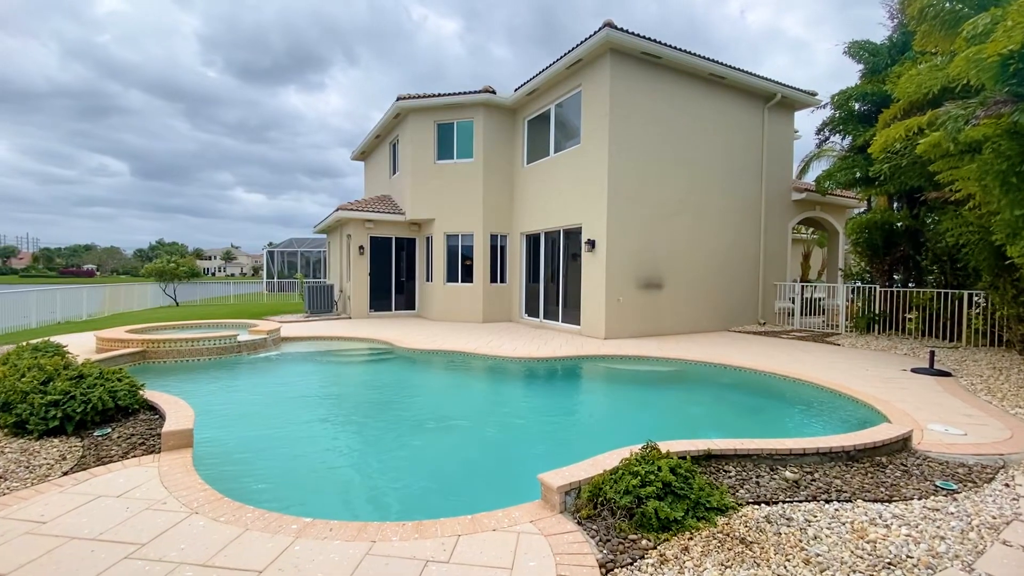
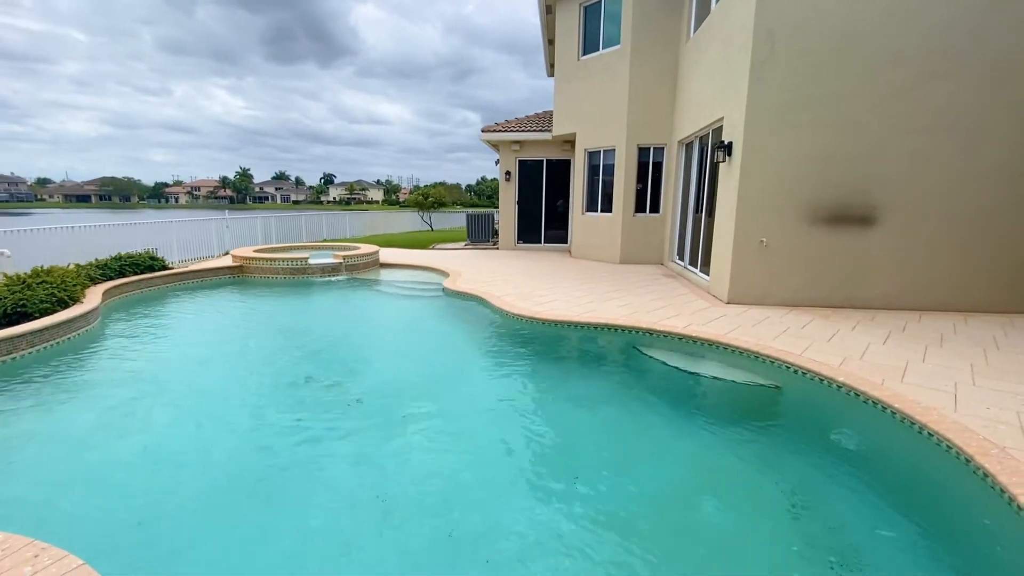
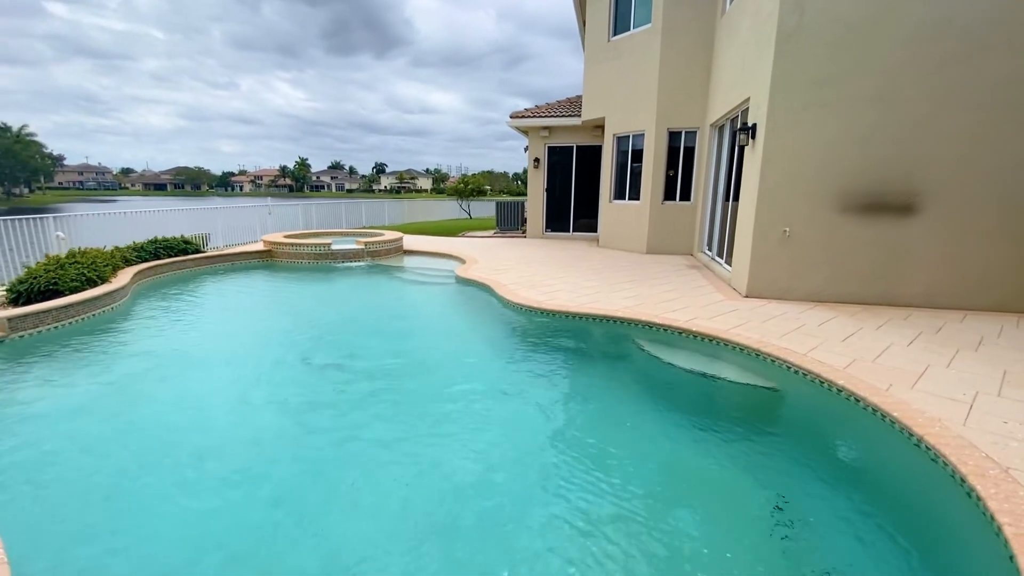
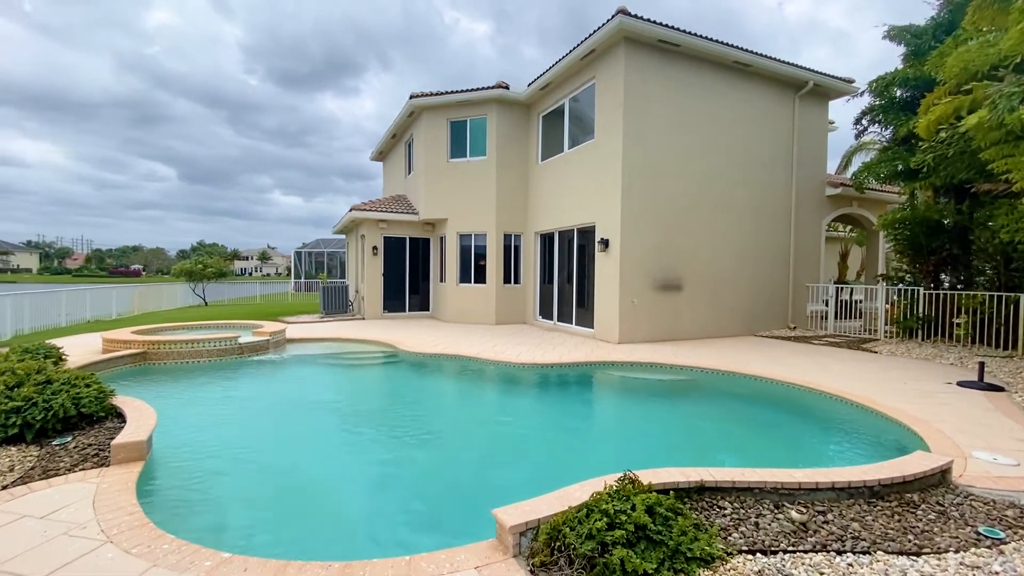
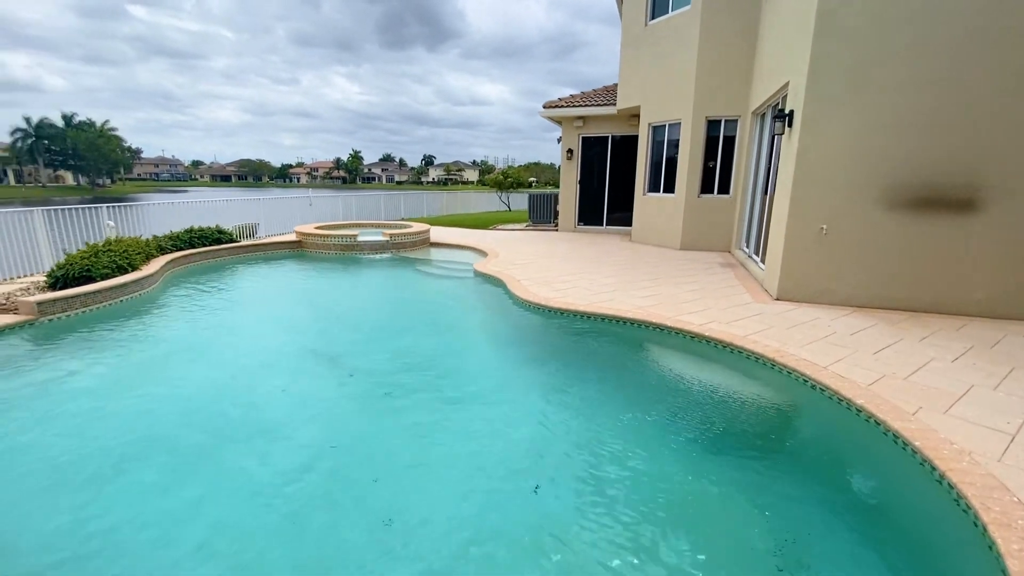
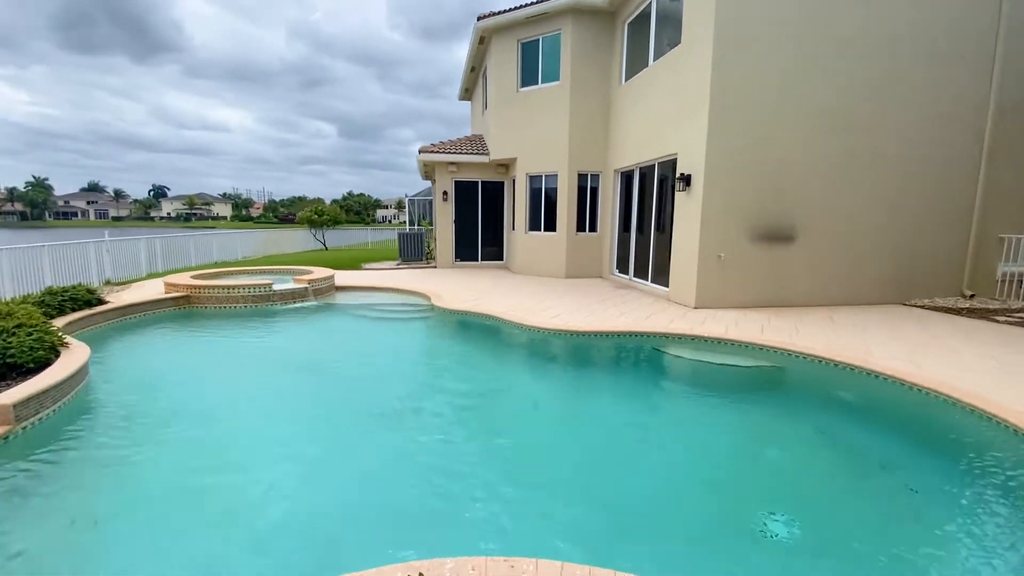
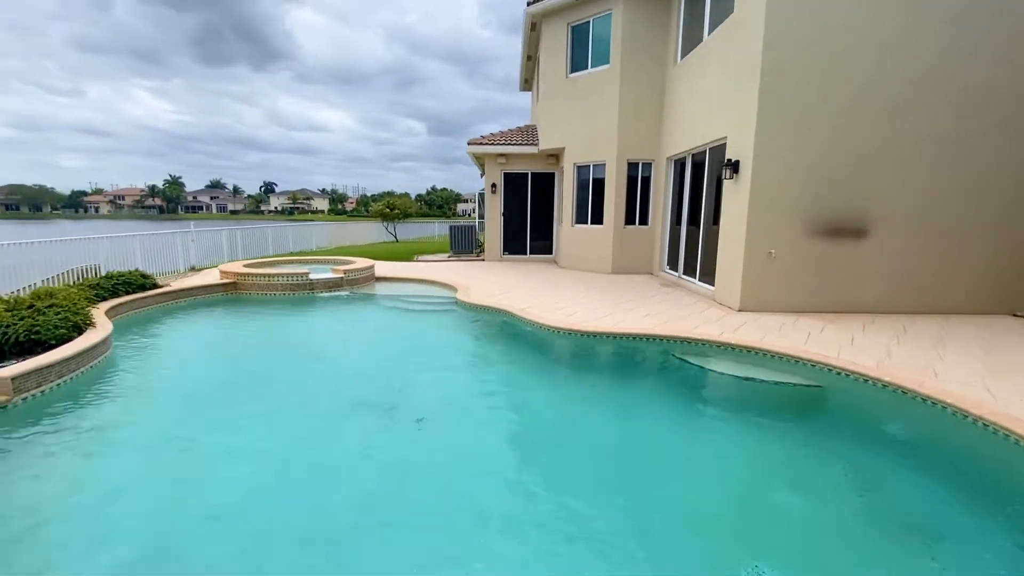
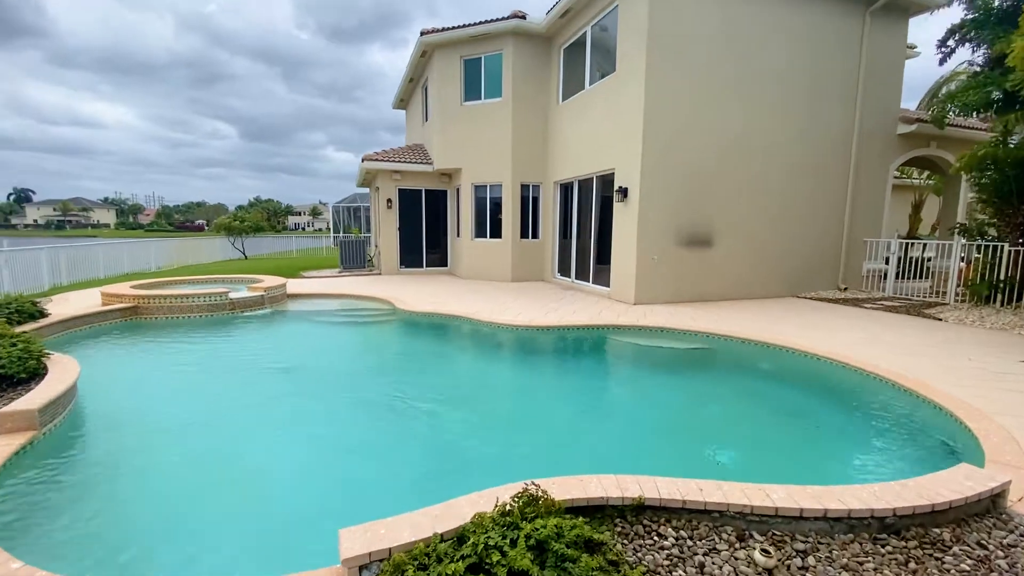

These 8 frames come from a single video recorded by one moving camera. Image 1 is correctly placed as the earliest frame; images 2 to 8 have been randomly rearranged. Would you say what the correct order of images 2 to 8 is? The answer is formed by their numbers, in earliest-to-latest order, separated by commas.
4, 8, 6, 7, 2, 3, 5
